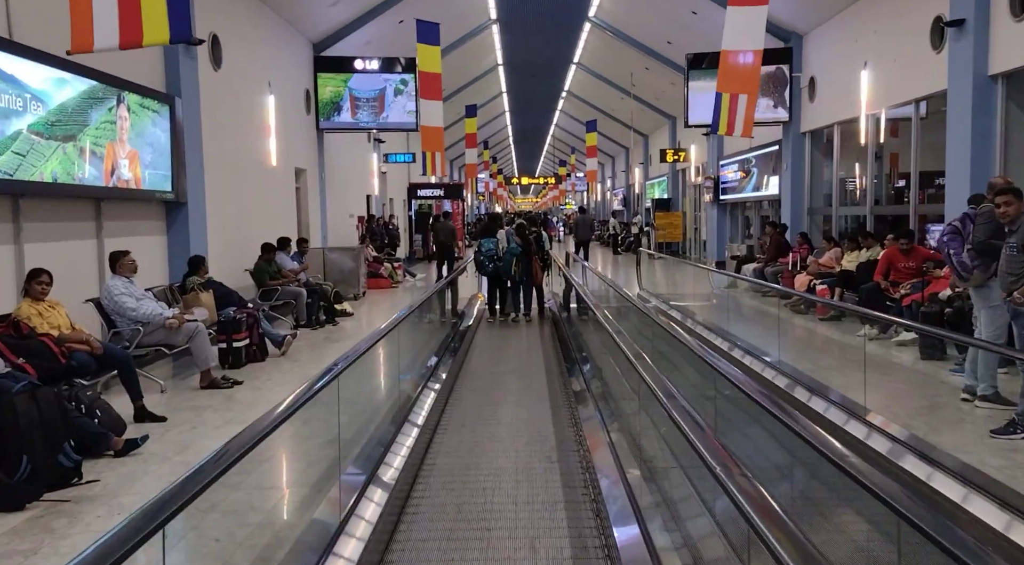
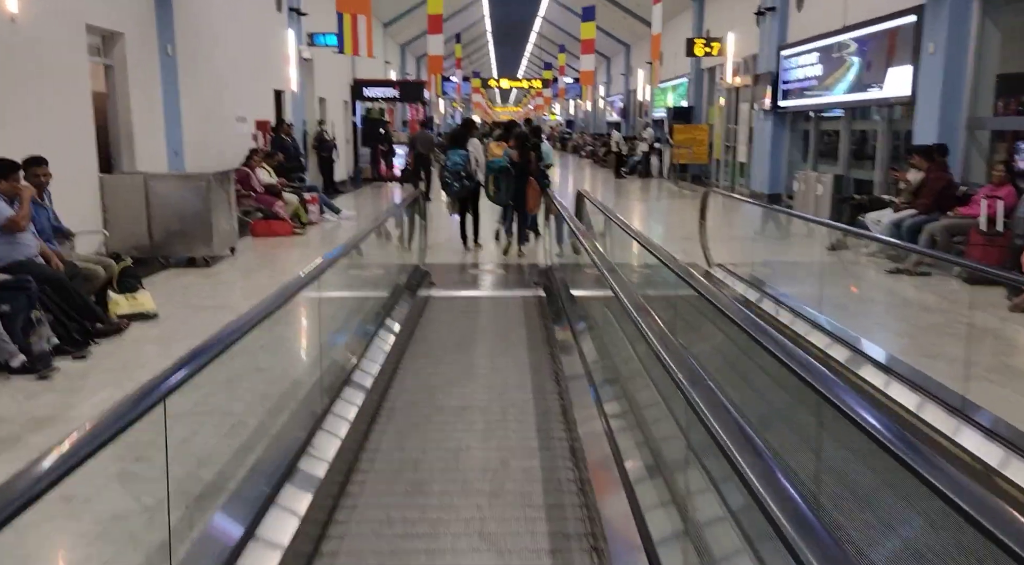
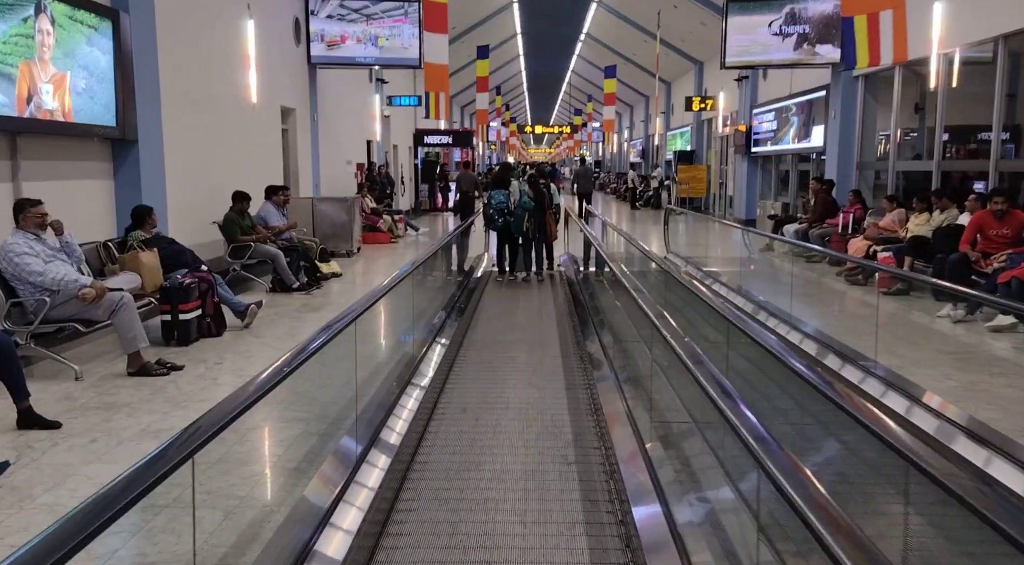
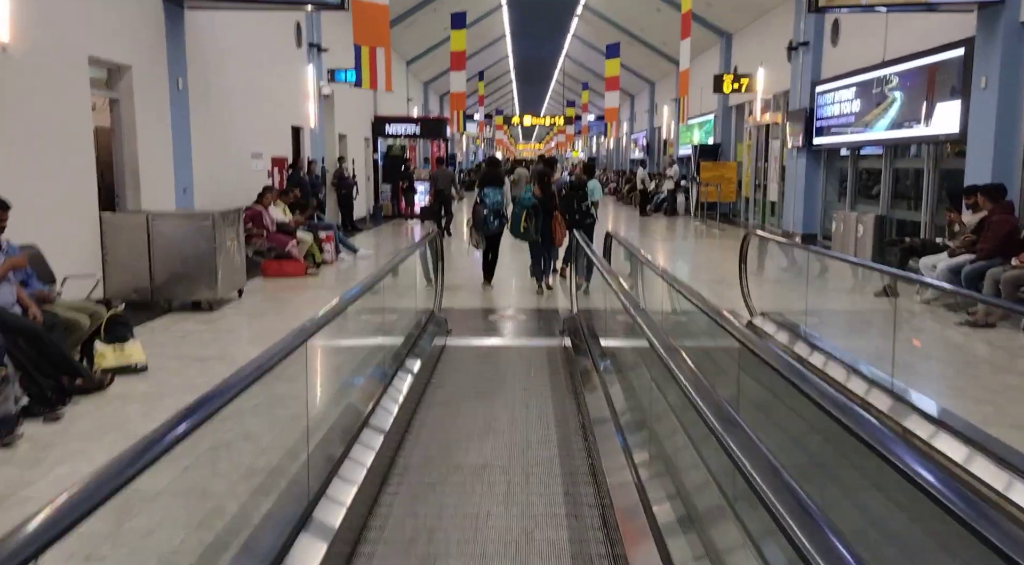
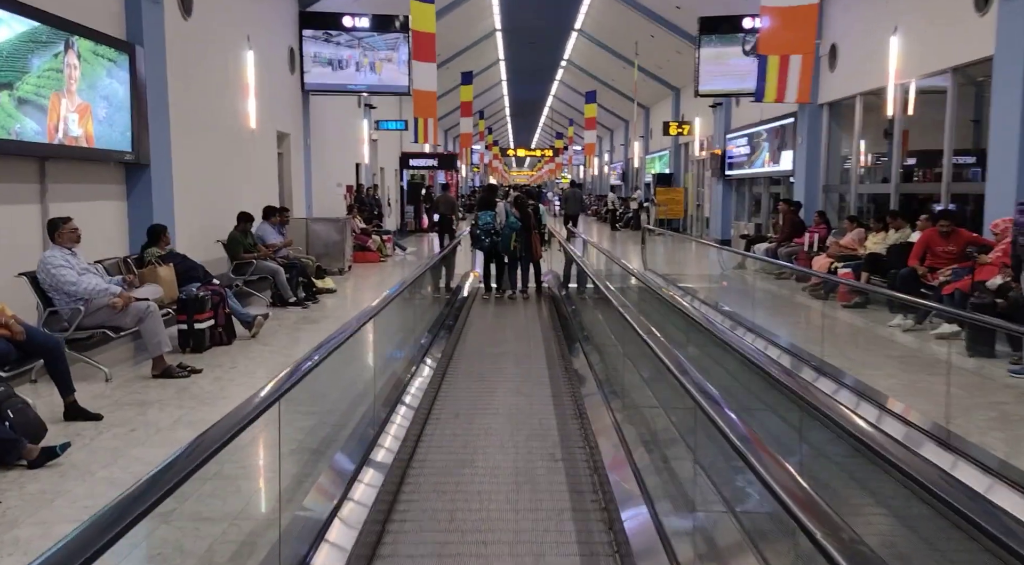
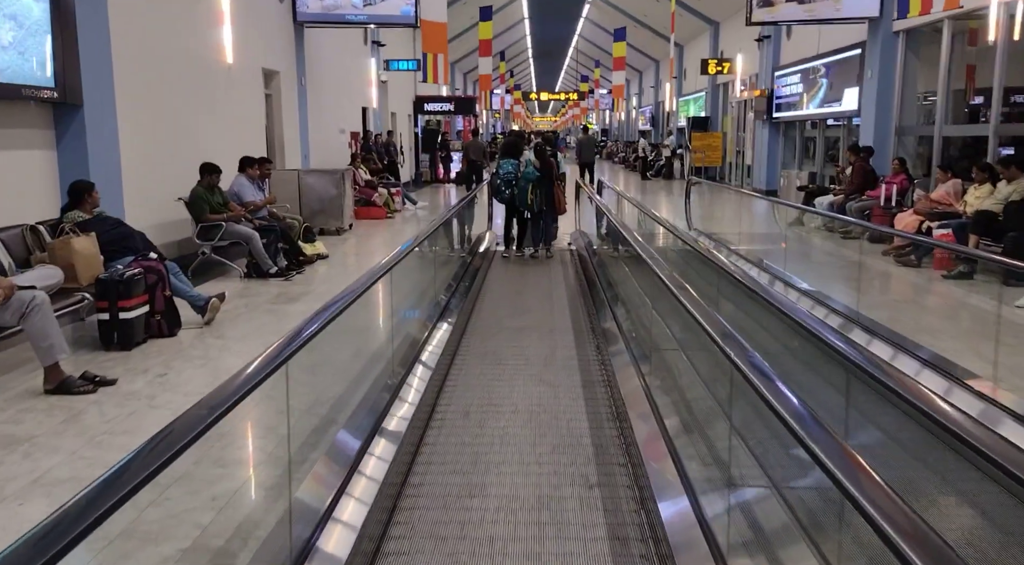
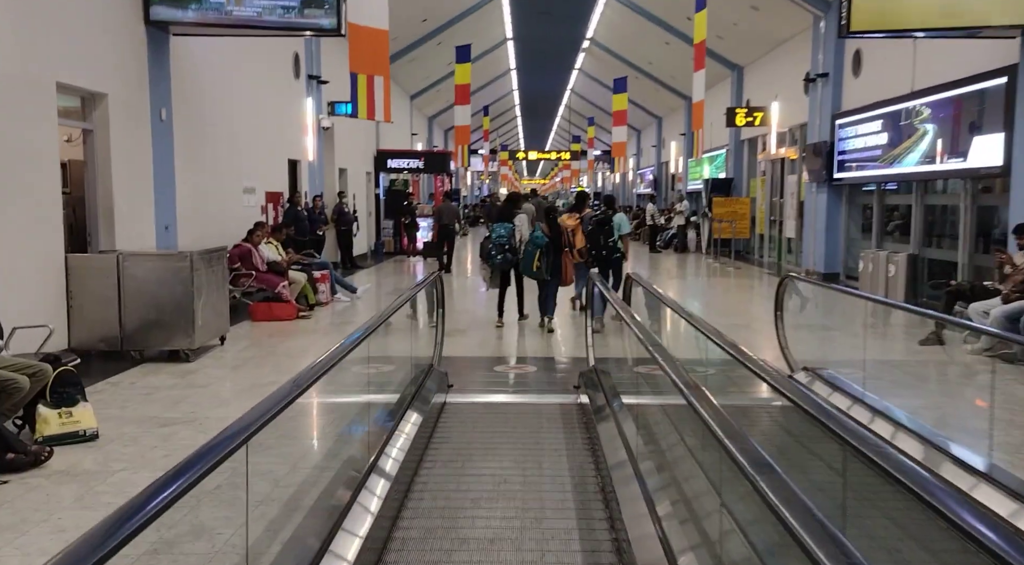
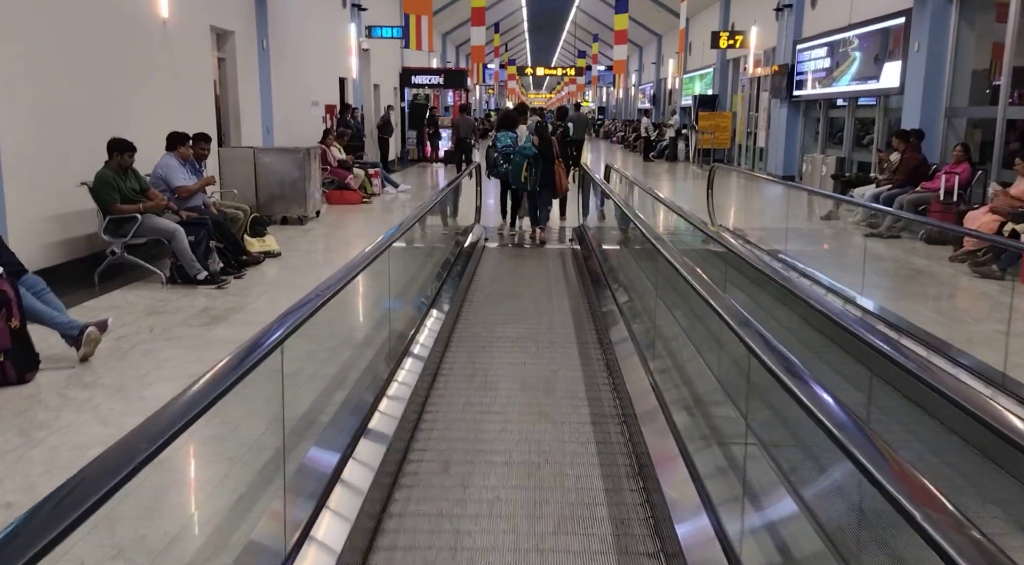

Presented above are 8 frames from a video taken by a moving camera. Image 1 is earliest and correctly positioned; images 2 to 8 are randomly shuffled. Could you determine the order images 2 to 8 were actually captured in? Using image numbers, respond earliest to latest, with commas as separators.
5, 3, 6, 8, 2, 4, 7
